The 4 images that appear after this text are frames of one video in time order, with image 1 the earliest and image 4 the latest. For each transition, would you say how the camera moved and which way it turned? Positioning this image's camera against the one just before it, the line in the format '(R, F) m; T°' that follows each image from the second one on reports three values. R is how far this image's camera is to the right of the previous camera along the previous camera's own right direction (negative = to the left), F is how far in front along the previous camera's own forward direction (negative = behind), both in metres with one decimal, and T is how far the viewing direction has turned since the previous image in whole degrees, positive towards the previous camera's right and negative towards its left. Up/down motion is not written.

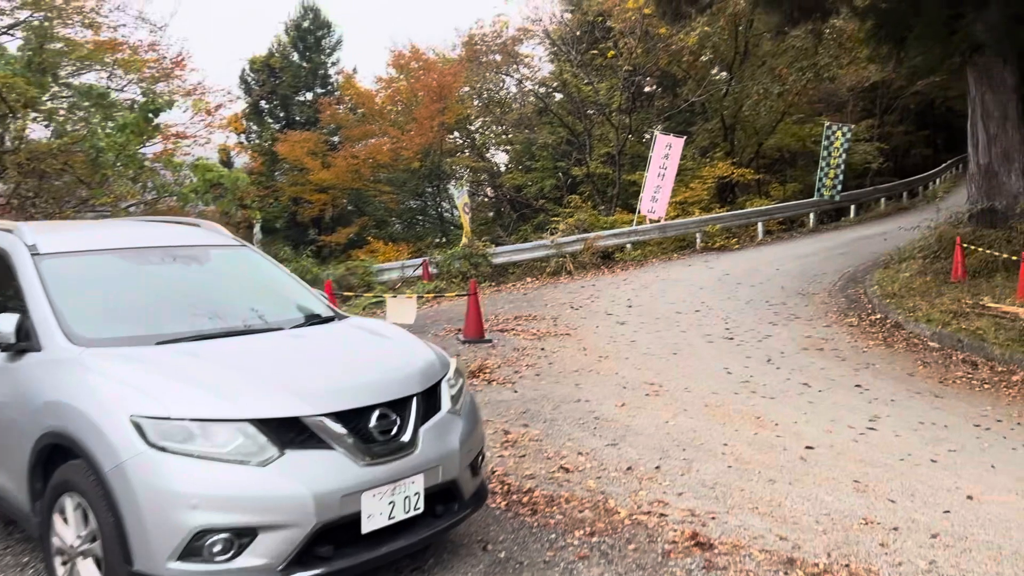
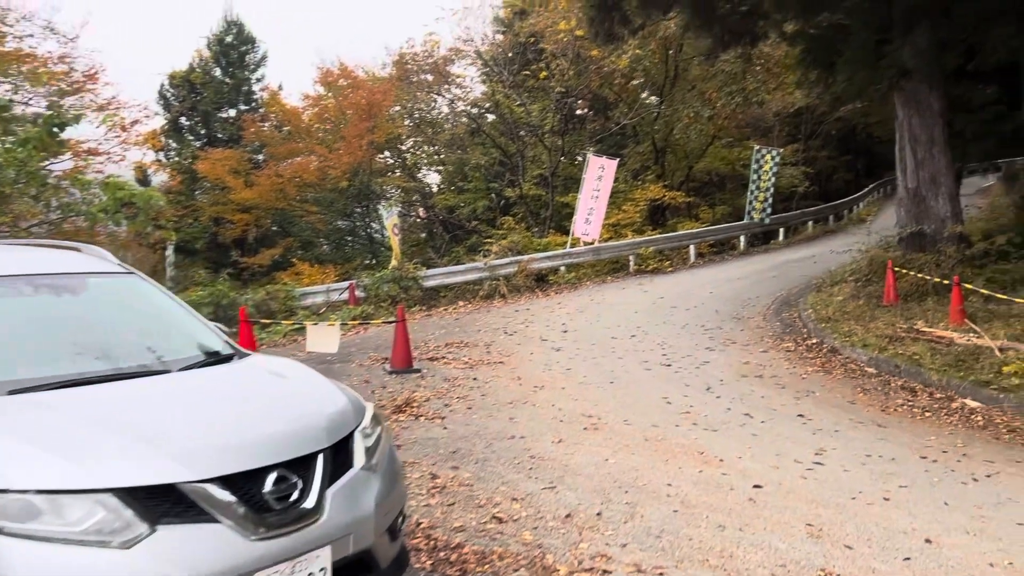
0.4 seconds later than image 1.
(0.0, +0.4) m; +5°
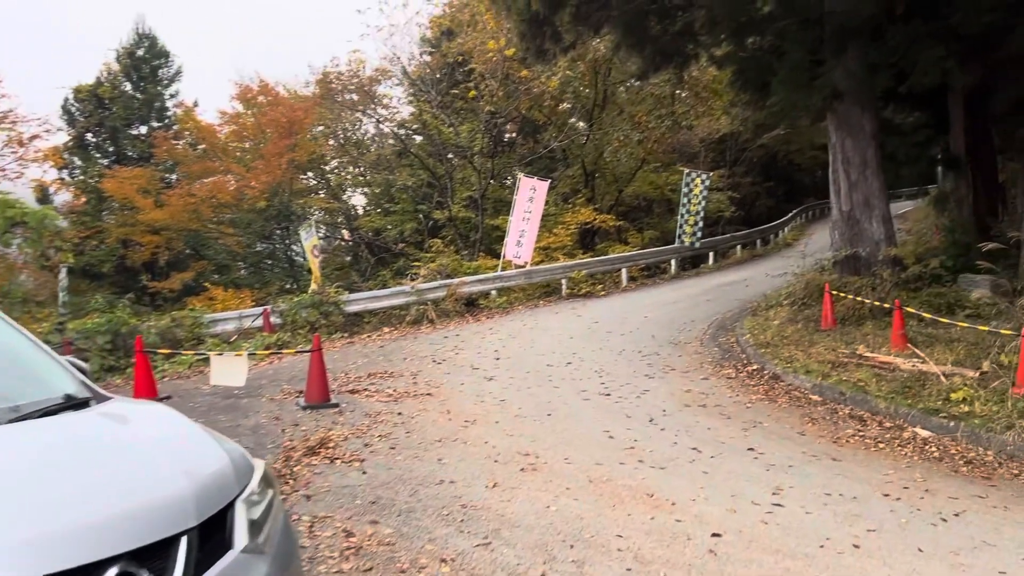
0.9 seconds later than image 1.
(0.0, +0.6) m; +5°
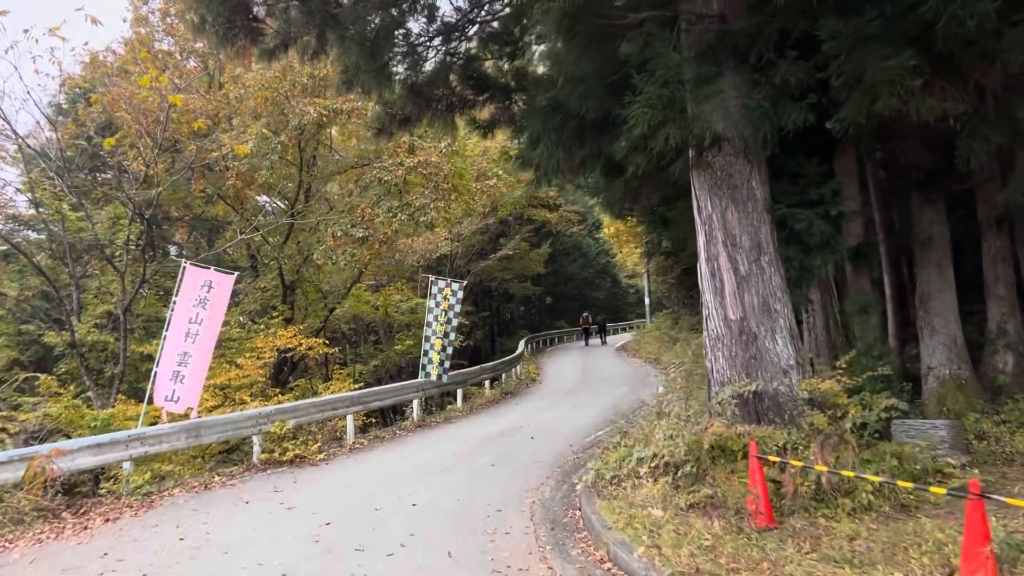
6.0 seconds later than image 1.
(+0.1, +5.1) m; +22°
